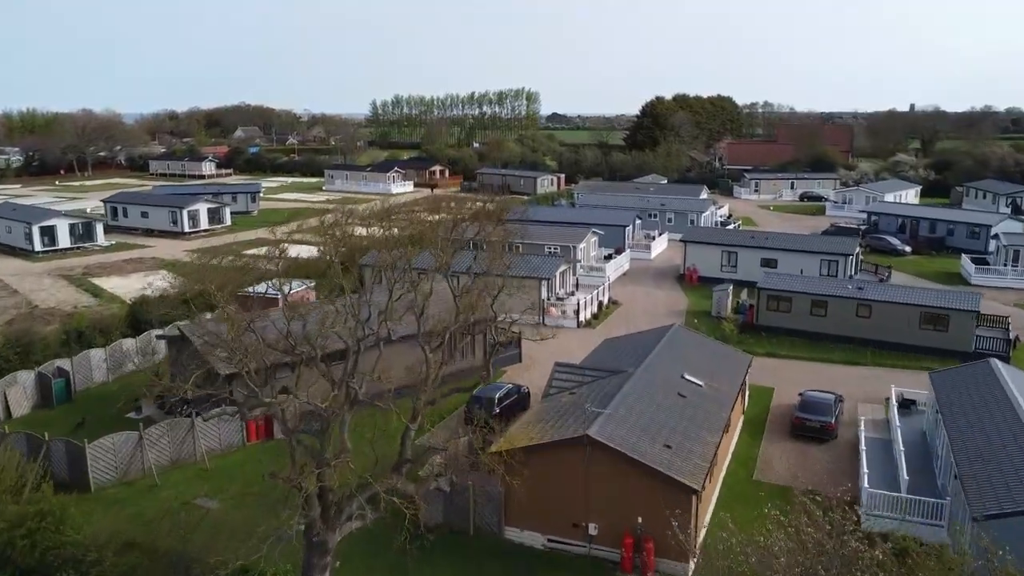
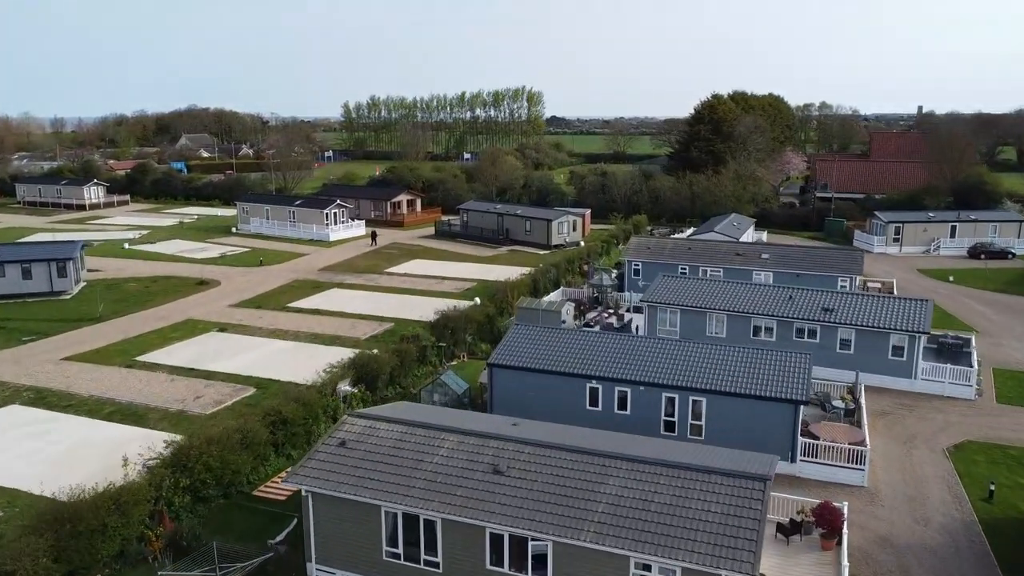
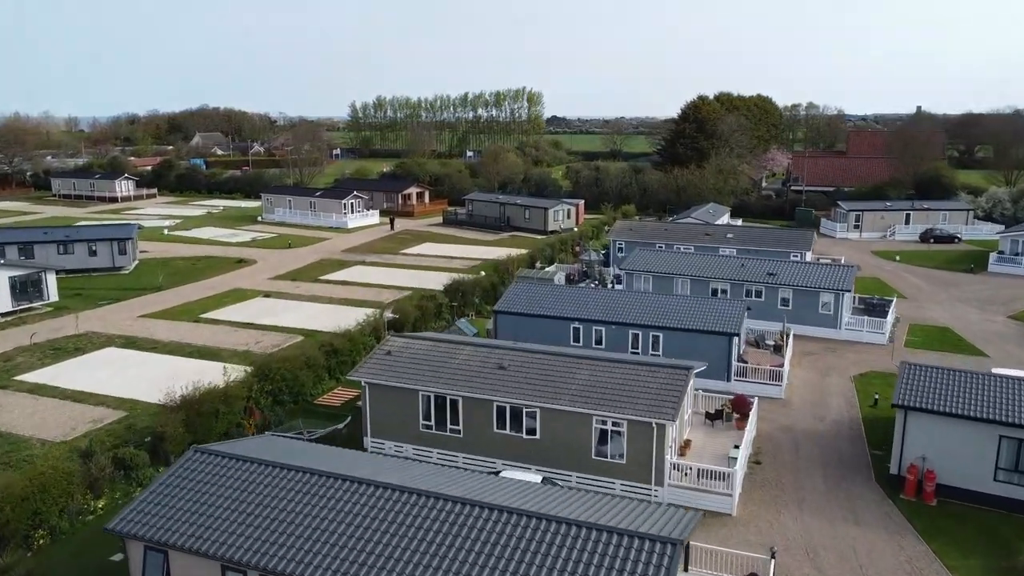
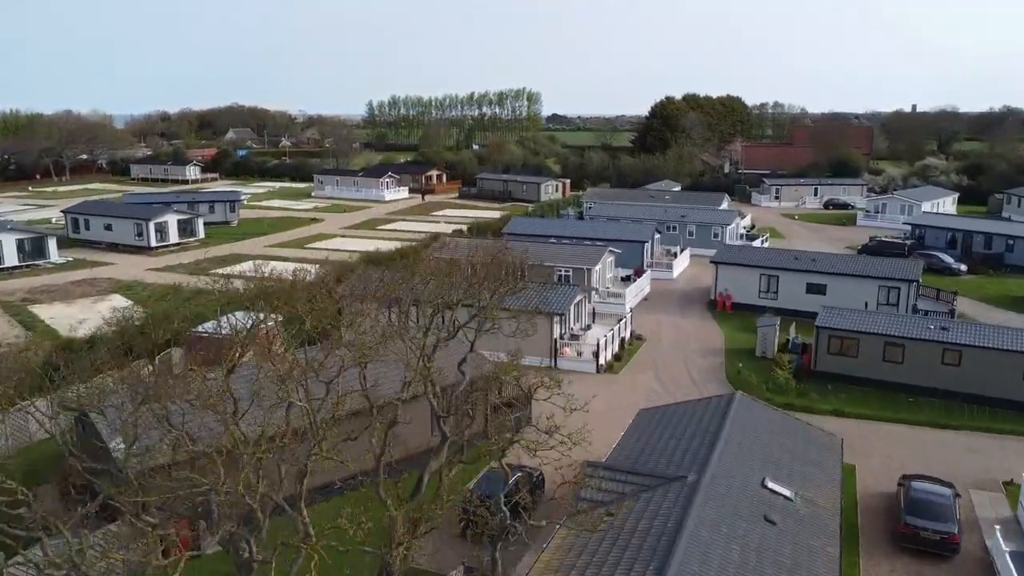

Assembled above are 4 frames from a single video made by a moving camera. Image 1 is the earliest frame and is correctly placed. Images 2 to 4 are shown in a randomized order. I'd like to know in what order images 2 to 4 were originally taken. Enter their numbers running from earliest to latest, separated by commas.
4, 3, 2
